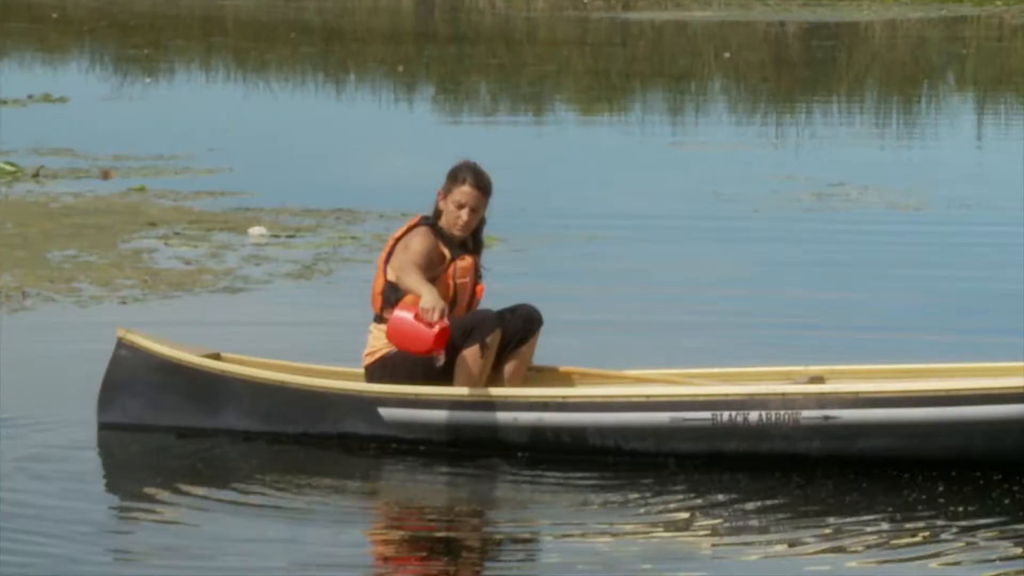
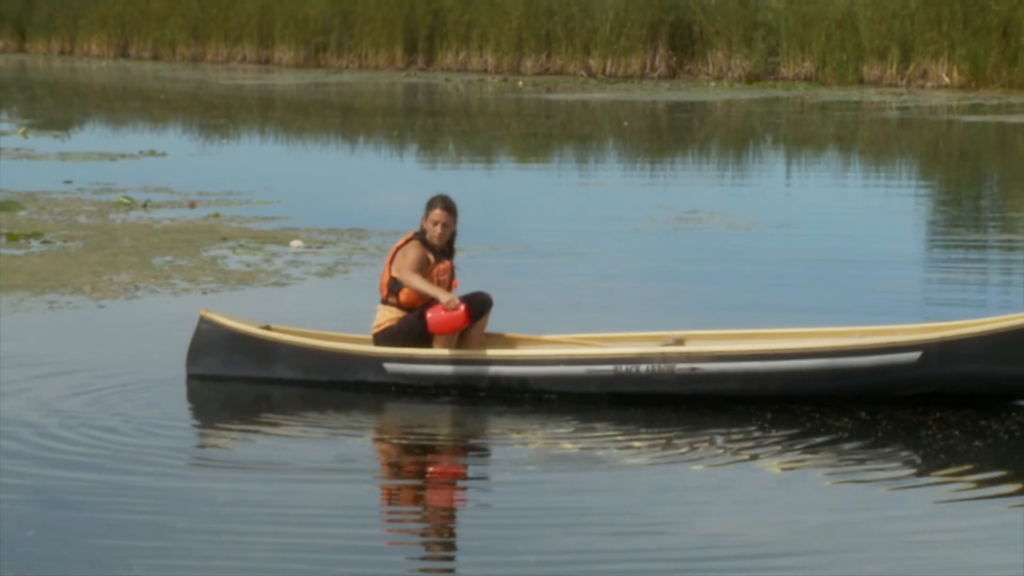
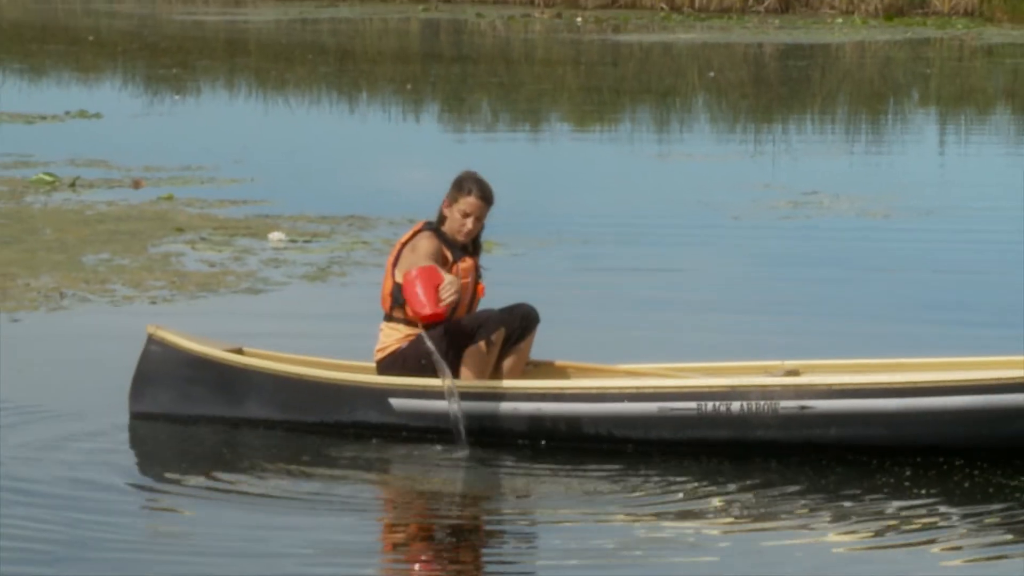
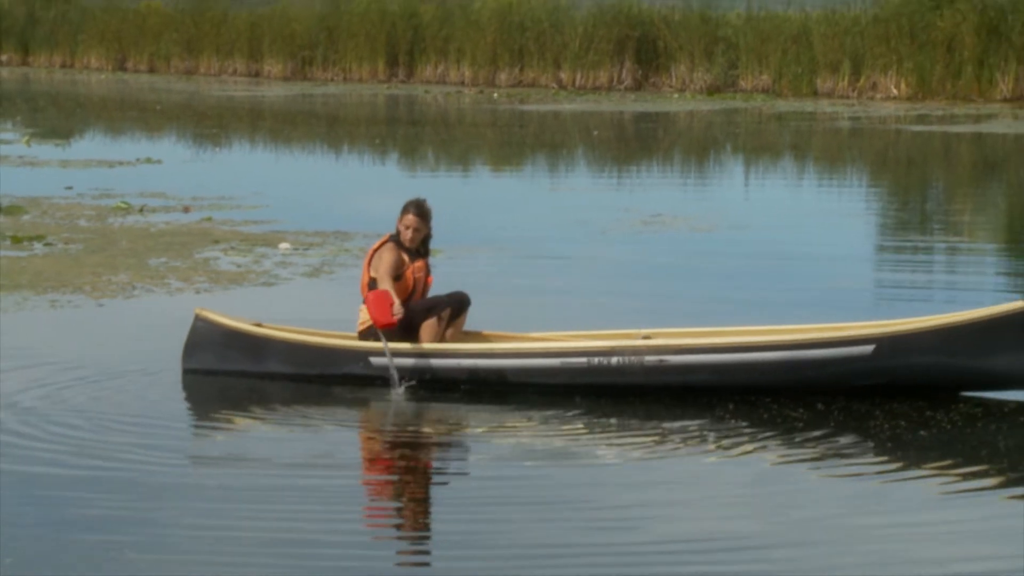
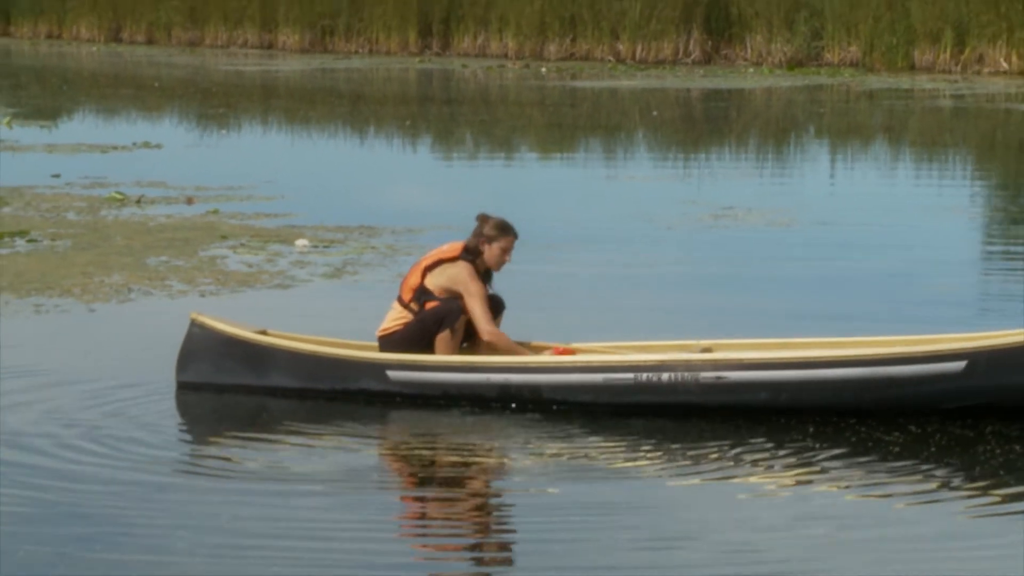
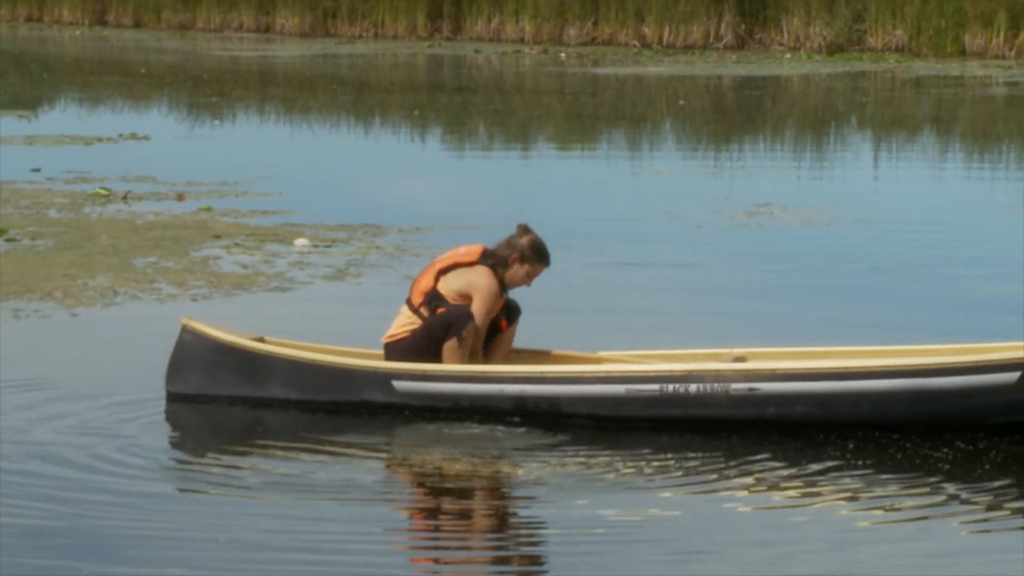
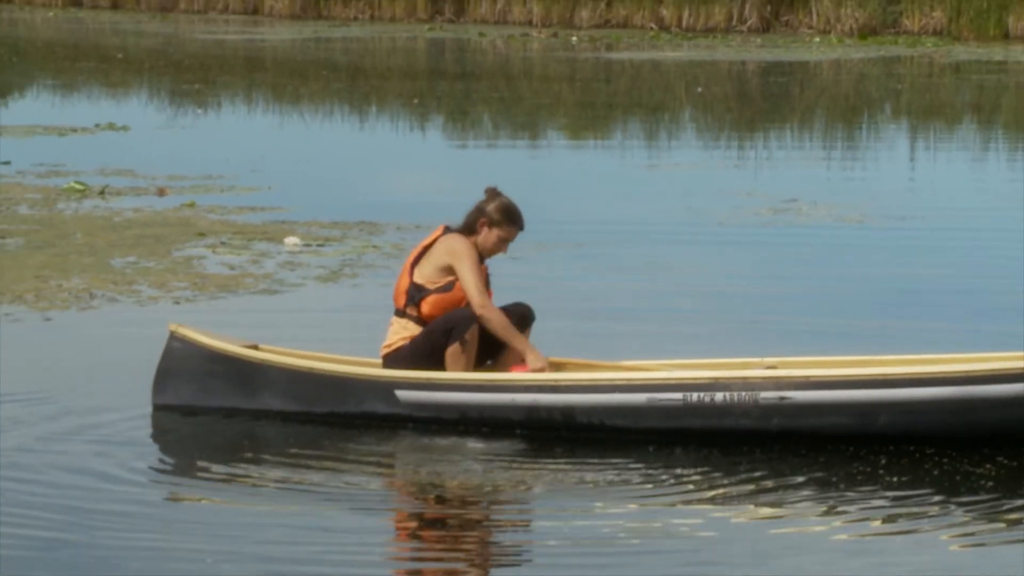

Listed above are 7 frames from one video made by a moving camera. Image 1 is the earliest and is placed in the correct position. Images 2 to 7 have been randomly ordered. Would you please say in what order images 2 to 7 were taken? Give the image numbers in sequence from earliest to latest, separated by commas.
3, 7, 6, 5, 2, 4
